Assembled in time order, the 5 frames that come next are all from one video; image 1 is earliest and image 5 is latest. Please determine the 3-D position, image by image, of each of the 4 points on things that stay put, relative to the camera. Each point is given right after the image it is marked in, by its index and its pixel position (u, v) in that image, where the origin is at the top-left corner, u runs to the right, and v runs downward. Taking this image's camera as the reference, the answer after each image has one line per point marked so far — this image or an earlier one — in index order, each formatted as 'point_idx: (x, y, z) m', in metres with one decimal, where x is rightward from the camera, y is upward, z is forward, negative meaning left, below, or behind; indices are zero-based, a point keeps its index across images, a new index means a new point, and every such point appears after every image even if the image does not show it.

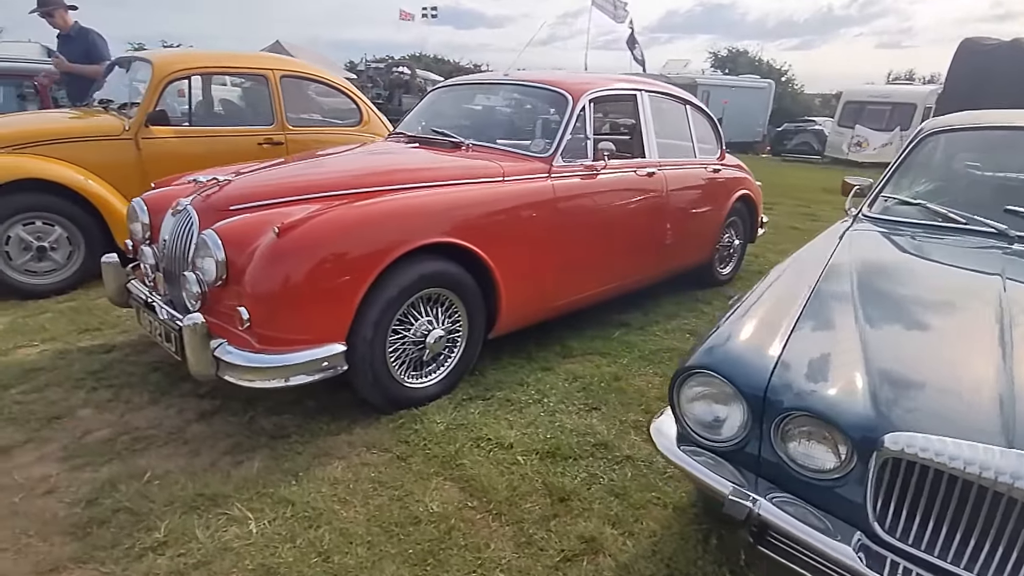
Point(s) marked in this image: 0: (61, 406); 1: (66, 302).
0: (-2.4, -0.6, +3.3) m
1: (-3.5, -0.1, +4.6) m
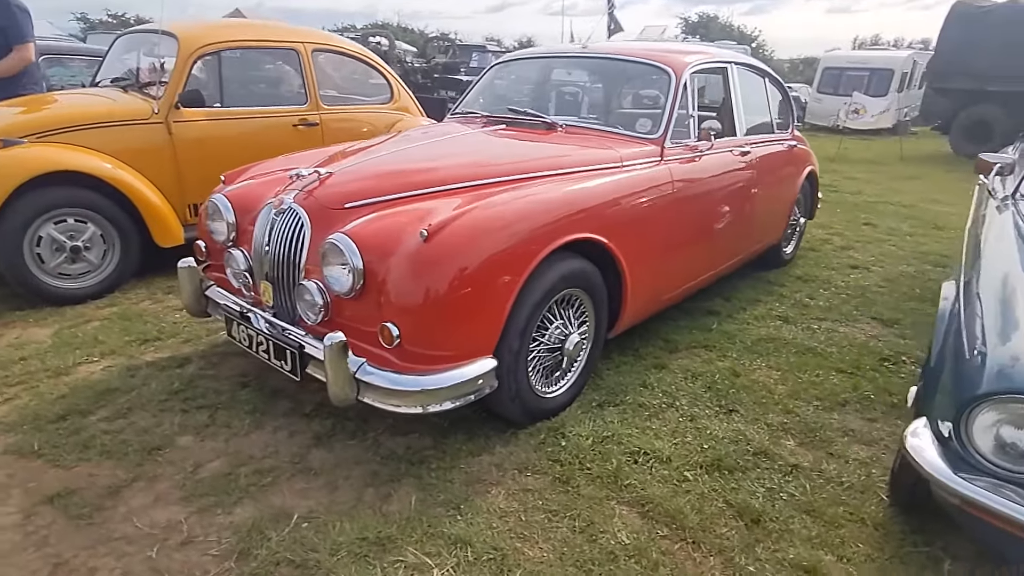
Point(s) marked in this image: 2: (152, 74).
0: (-1.7, -0.7, +2.9) m
1: (-2.8, -0.1, +4.1) m
2: (-3.1, +1.8, +4.9) m
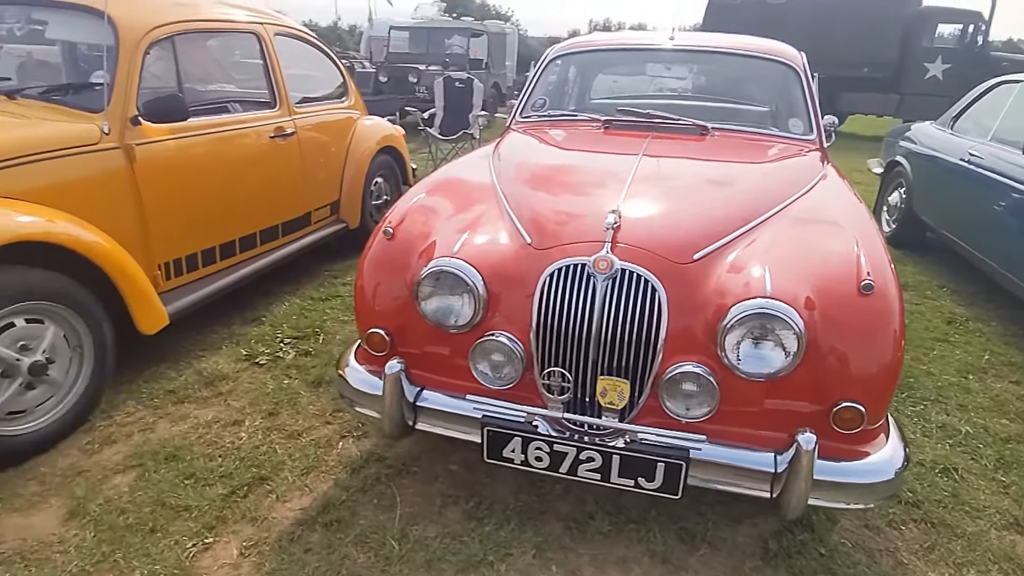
0: (-0.1, -1.1, +2.0) m
1: (-1.7, -0.7, +2.6) m
2: (-2.5, +1.2, +3.1) m
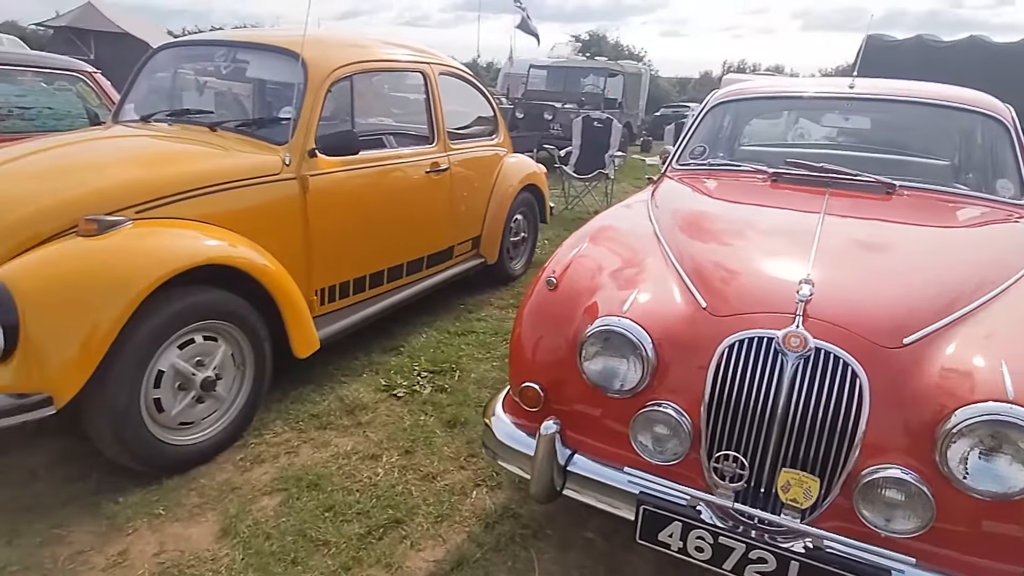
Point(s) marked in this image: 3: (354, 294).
0: (+0.3, -1.3, +1.8) m
1: (-1.1, -0.8, +2.7) m
2: (-1.6, +1.1, +3.4) m
3: (-0.9, 0.0, +3.6) m
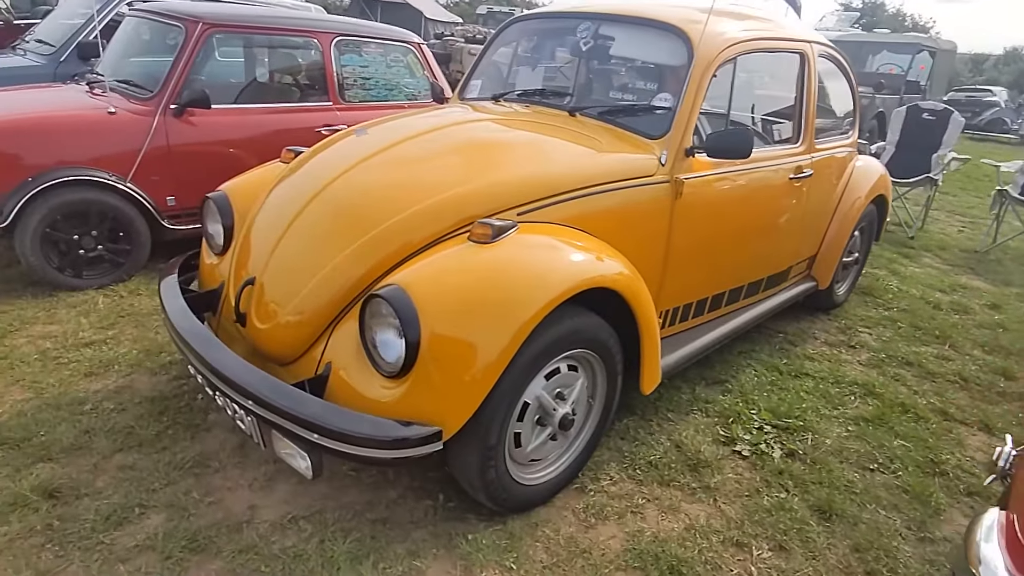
0: (+1.3, -1.6, +1.0) m
1: (+0.4, -0.9, +2.3) m
2: (+0.3, +1.1, +3.0) m
3: (+0.9, -0.1, +3.1) m
